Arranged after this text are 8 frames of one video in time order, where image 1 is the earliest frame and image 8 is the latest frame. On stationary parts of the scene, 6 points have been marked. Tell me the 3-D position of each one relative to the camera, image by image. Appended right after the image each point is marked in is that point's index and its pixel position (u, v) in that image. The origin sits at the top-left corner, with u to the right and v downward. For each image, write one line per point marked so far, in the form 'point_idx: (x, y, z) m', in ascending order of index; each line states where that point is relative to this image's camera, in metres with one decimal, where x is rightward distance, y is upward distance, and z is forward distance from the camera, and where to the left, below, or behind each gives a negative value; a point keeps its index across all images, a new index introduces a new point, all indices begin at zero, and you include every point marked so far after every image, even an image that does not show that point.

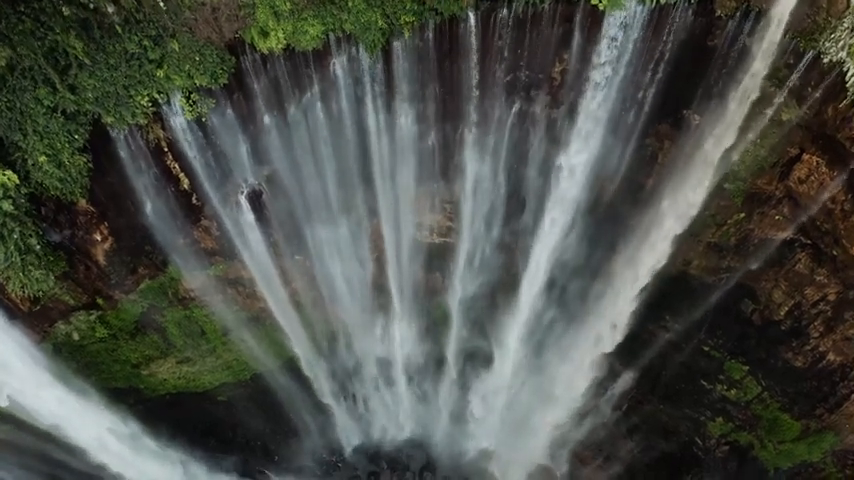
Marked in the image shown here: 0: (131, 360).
0: (-4.6, -1.9, +10.4) m
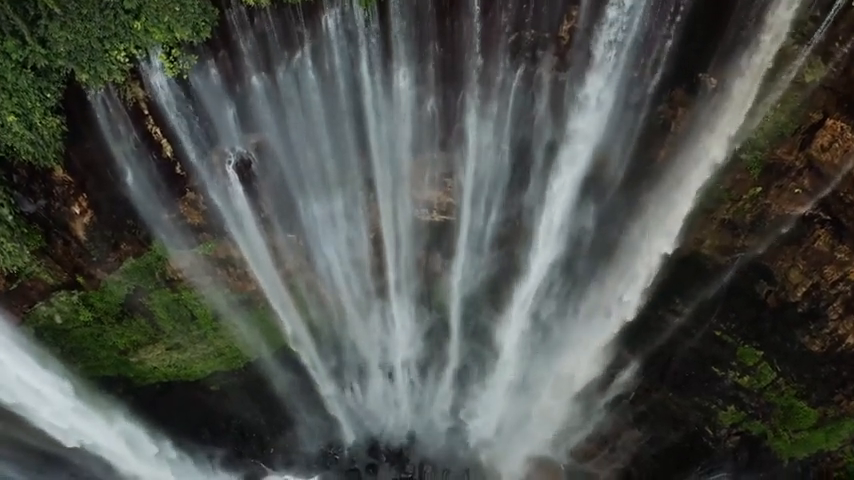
0: (-4.6, -1.6, +10.0) m
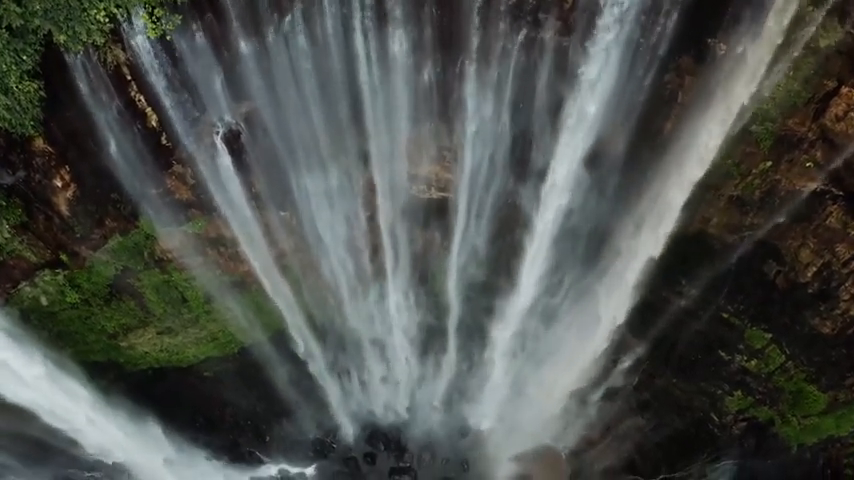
0: (-4.6, -1.3, +9.7) m
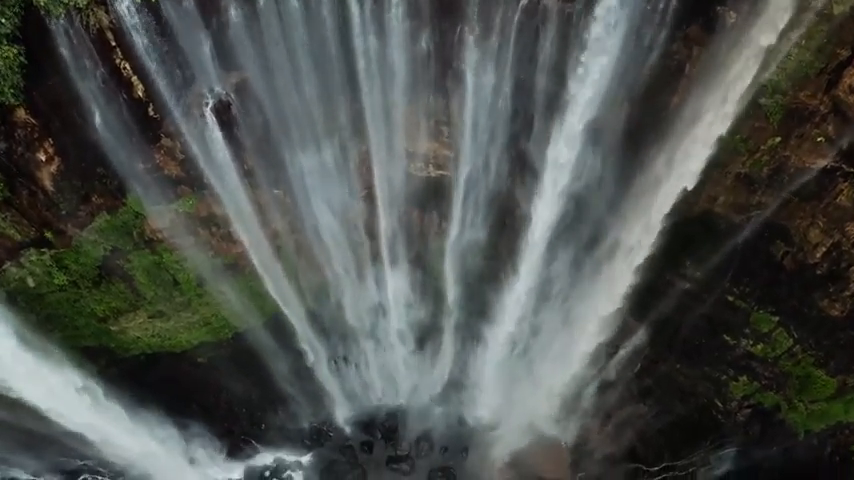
0: (-4.6, -1.0, +9.4) m
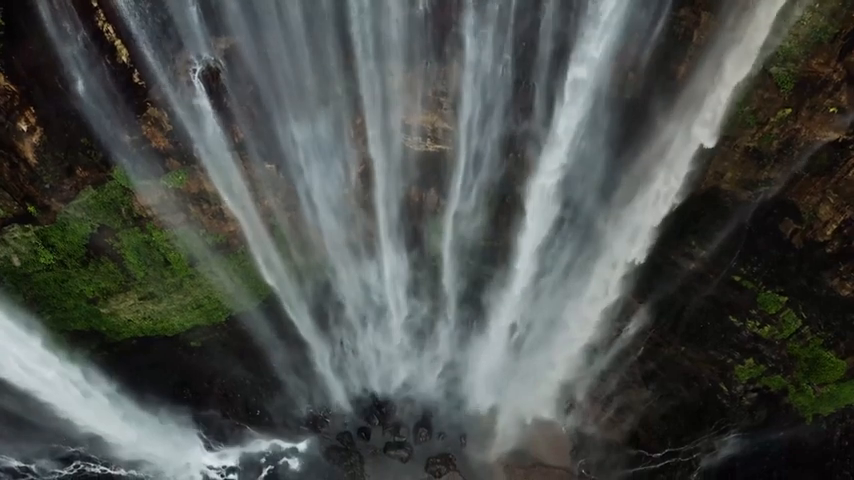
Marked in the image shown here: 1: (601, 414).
0: (-4.7, -0.7, +9.2) m
1: (+2.9, -2.9, +11.2) m
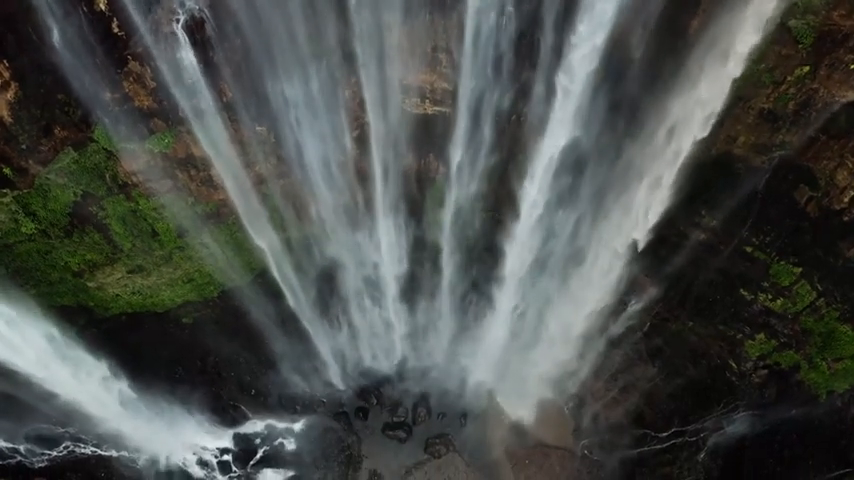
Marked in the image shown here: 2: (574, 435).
0: (-4.7, -0.3, +8.8) m
1: (+2.9, -2.4, +10.8) m
2: (+2.4, -3.2, +11.0) m
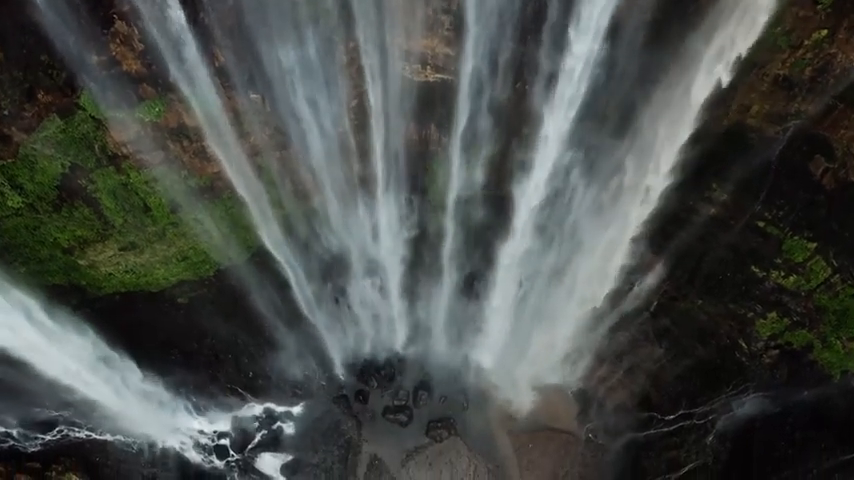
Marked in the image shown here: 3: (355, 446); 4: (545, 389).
0: (-4.6, 0.0, +8.5) m
1: (+2.9, -2.1, +10.6) m
2: (+2.4, -2.8, +10.8) m
3: (-1.1, -3.2, +10.5) m
4: (+1.9, -2.4, +11.0) m
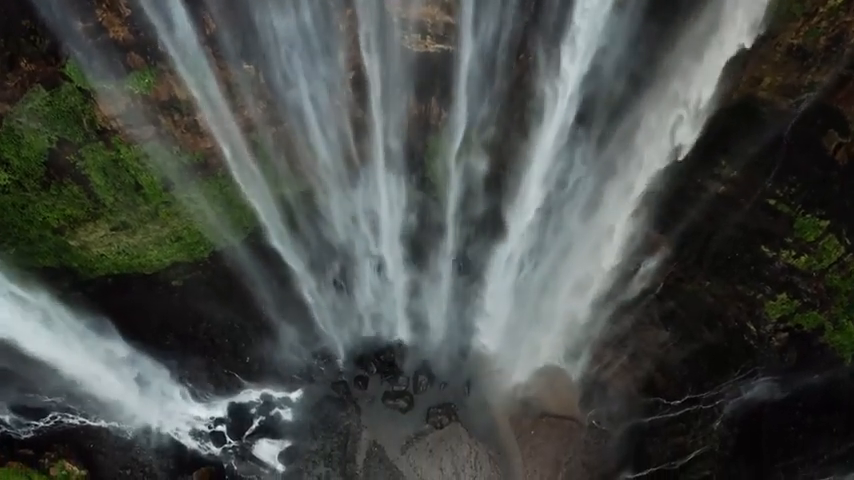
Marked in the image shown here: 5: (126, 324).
0: (-4.6, +0.2, +8.3) m
1: (+2.9, -1.8, +10.3) m
2: (+2.4, -2.6, +10.6) m
3: (-1.1, -2.9, +10.3) m
4: (+1.9, -2.1, +10.8) m
5: (-4.4, -1.2, +10.0) m
